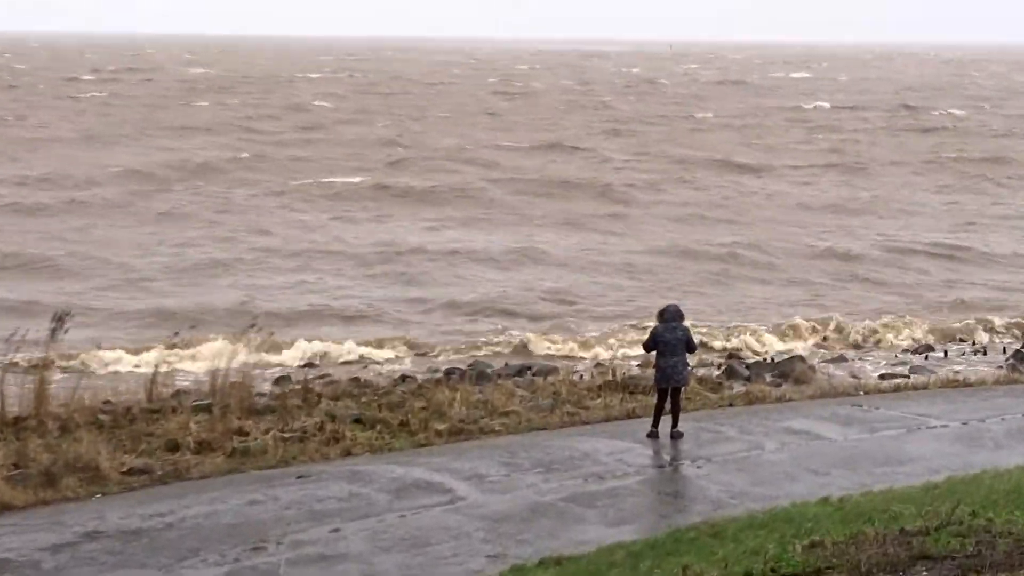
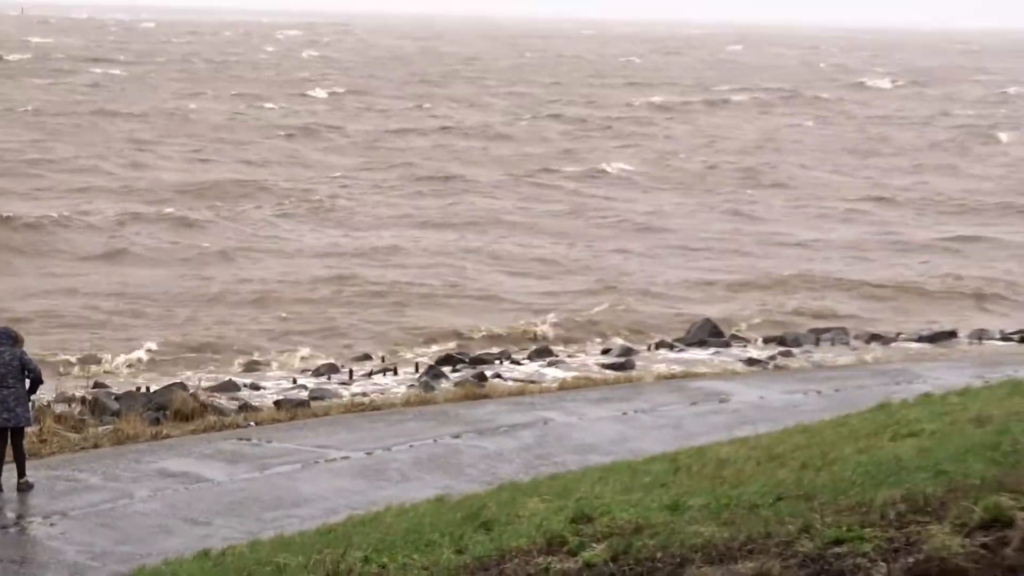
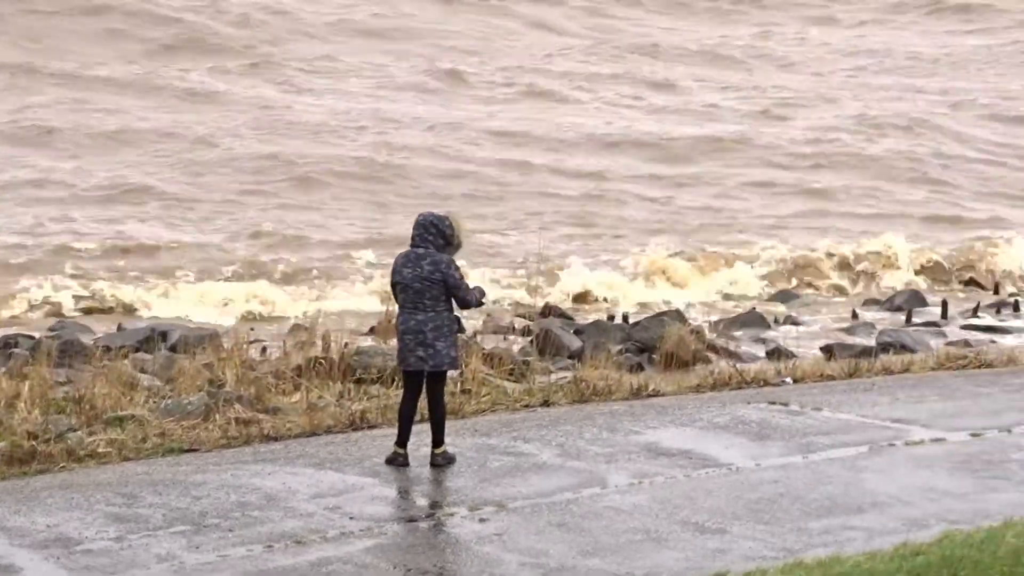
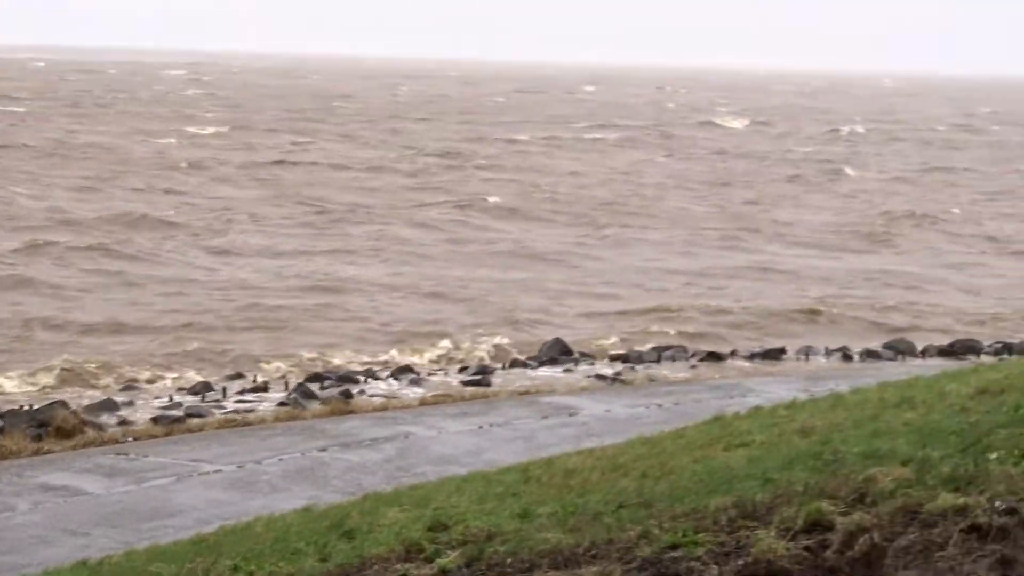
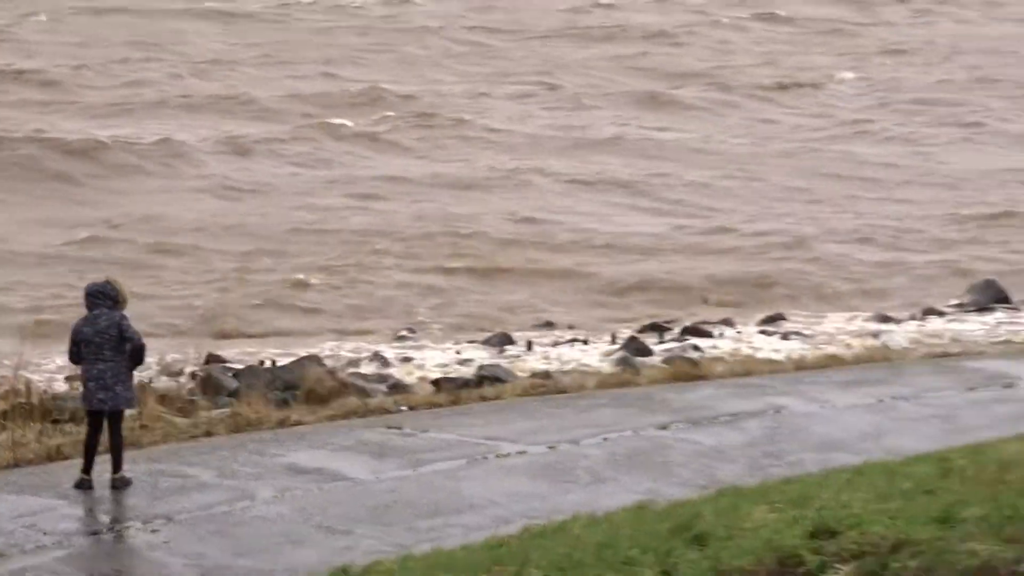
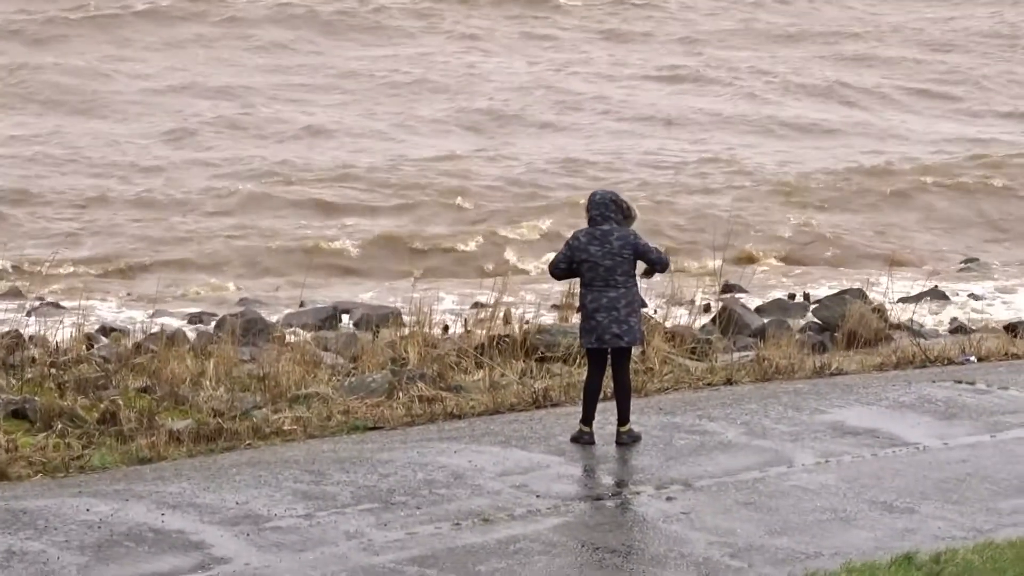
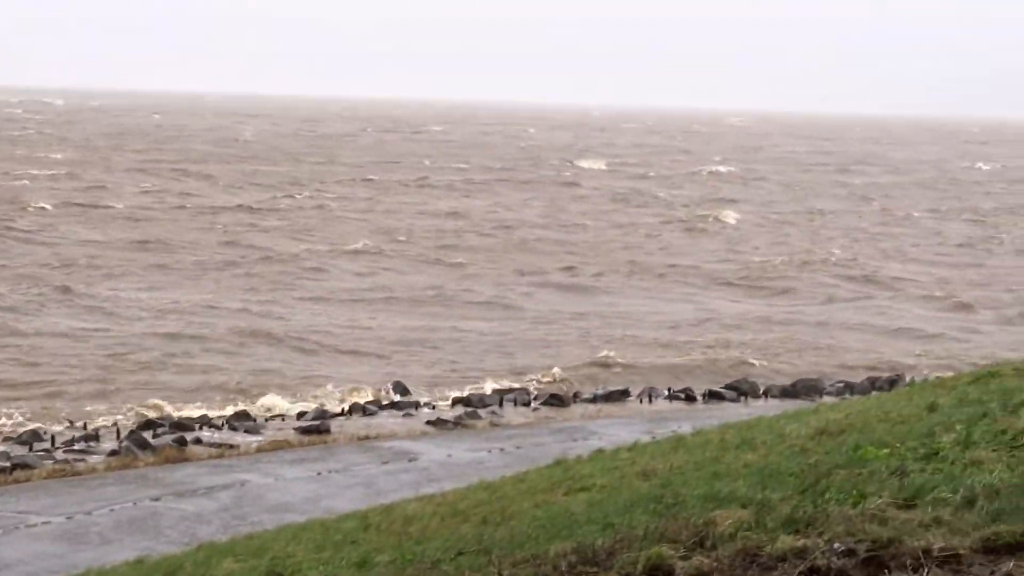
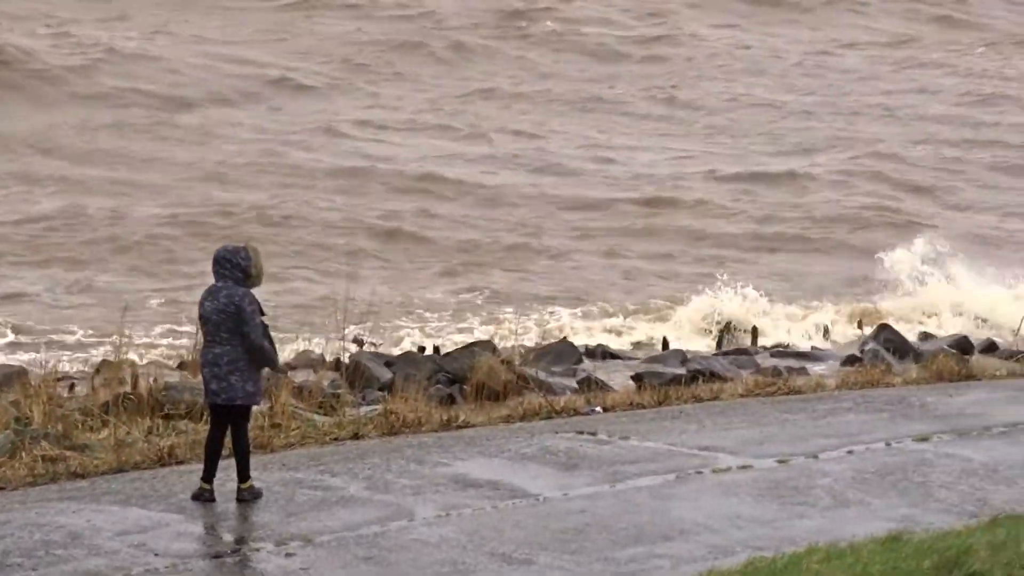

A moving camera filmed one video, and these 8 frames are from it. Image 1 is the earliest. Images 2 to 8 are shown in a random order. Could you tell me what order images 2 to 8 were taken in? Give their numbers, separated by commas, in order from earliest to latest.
6, 3, 8, 5, 2, 4, 7
